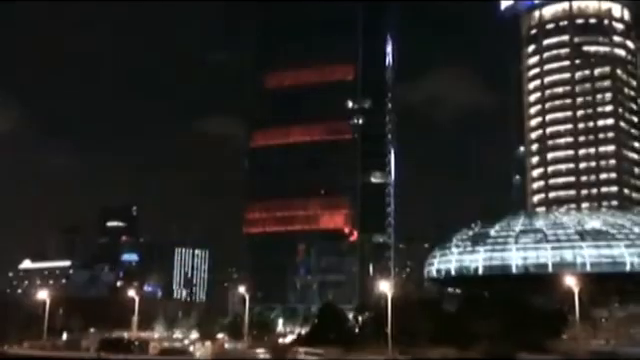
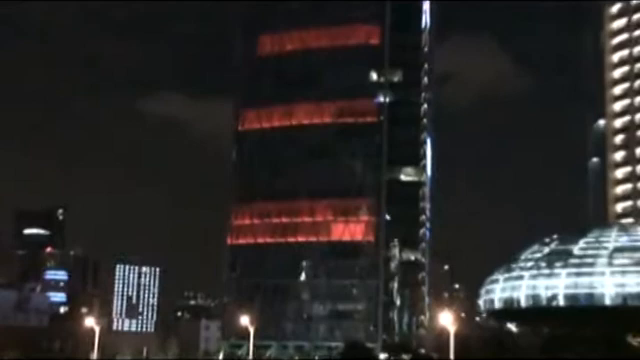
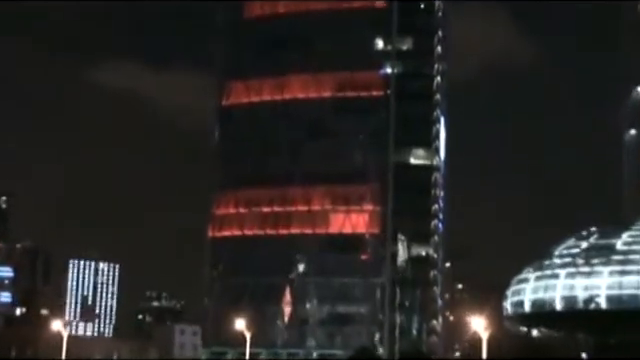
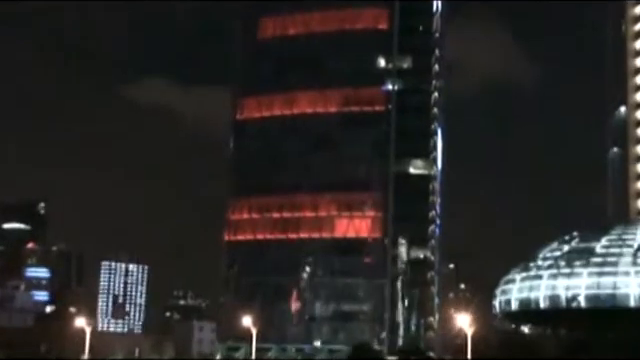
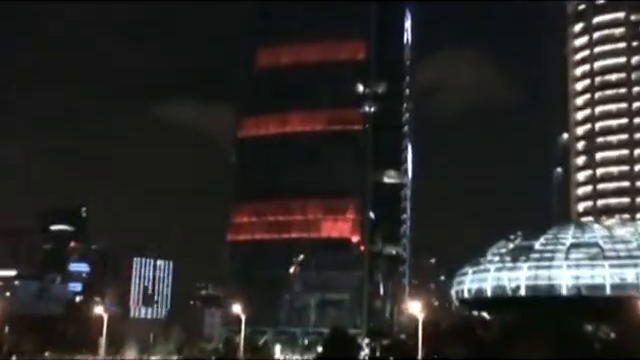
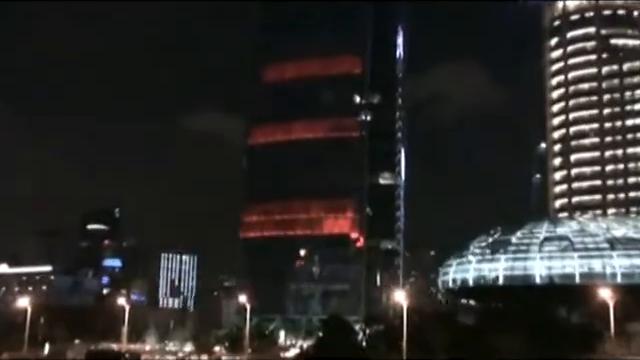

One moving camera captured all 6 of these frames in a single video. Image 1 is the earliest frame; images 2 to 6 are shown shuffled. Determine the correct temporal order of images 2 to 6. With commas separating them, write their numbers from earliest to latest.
6, 5, 2, 4, 3
